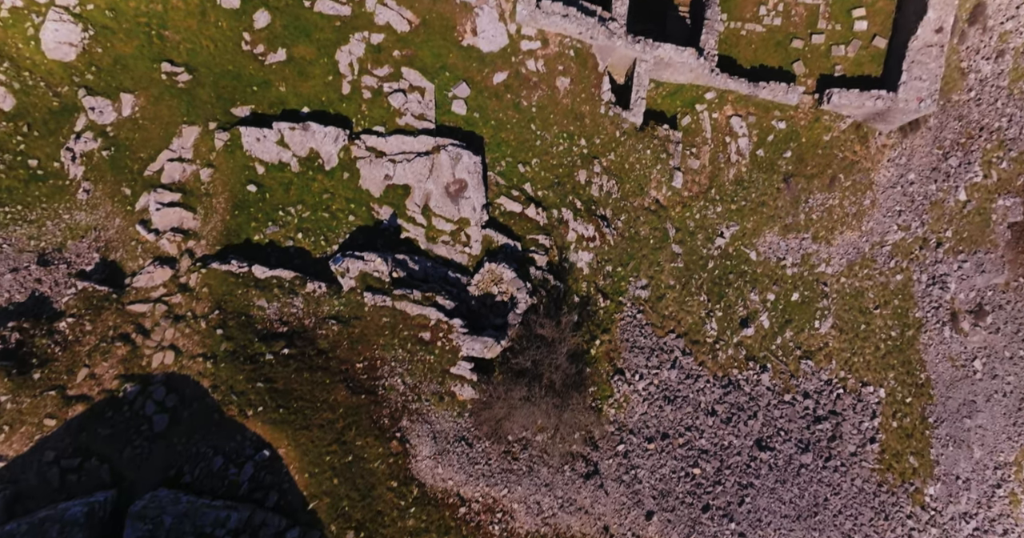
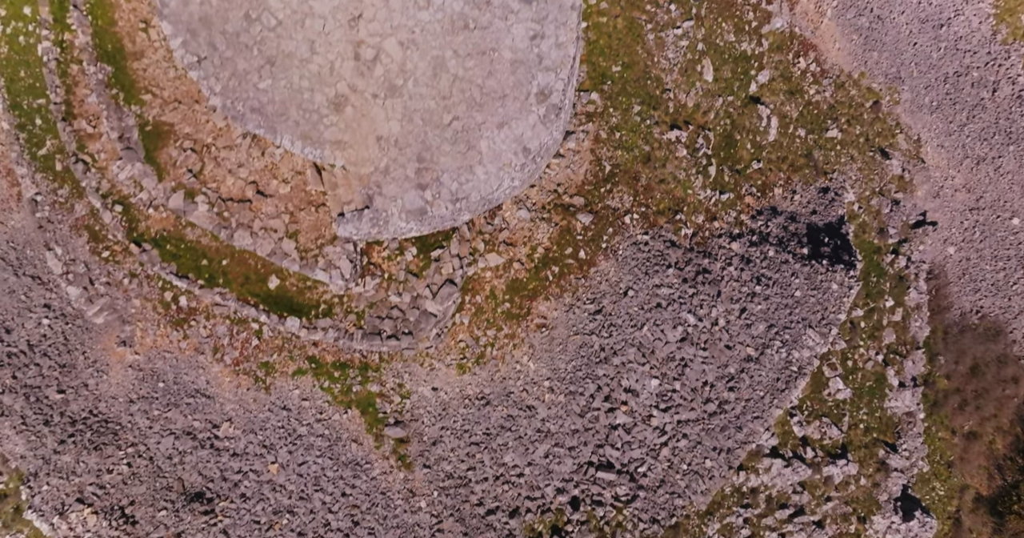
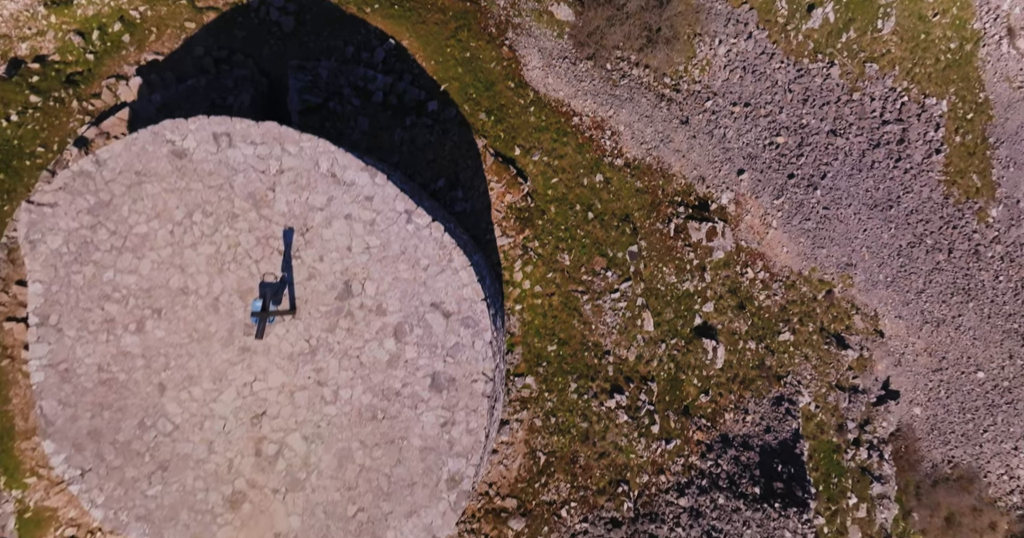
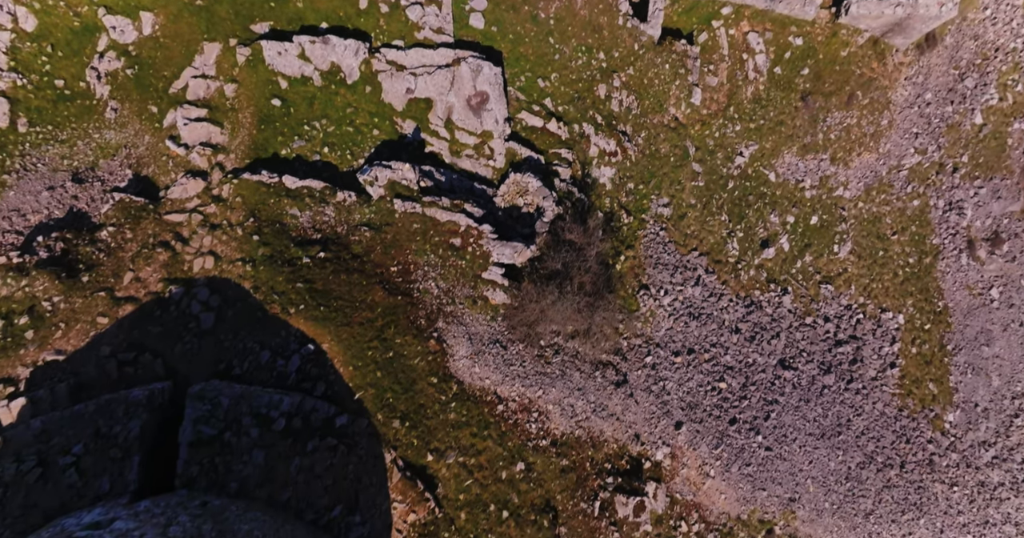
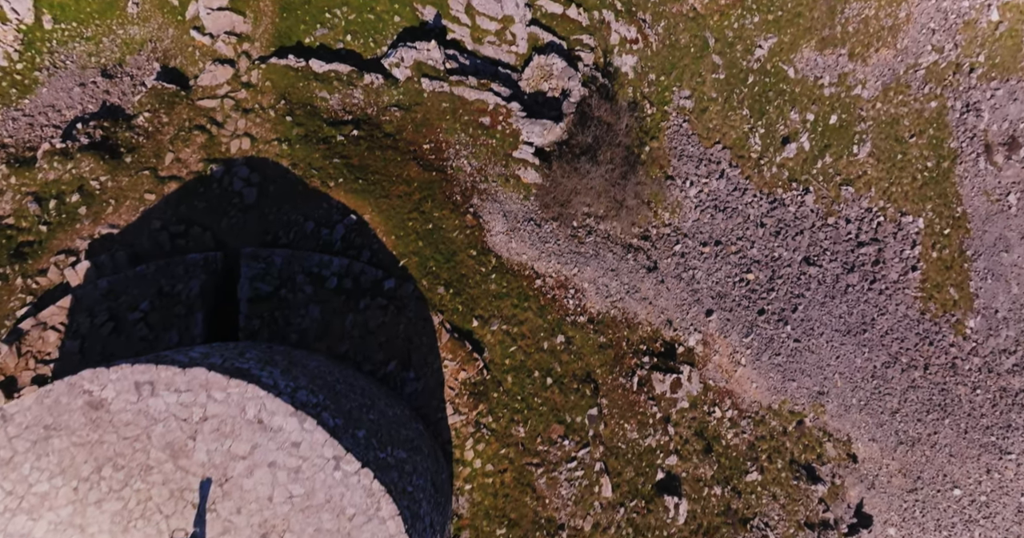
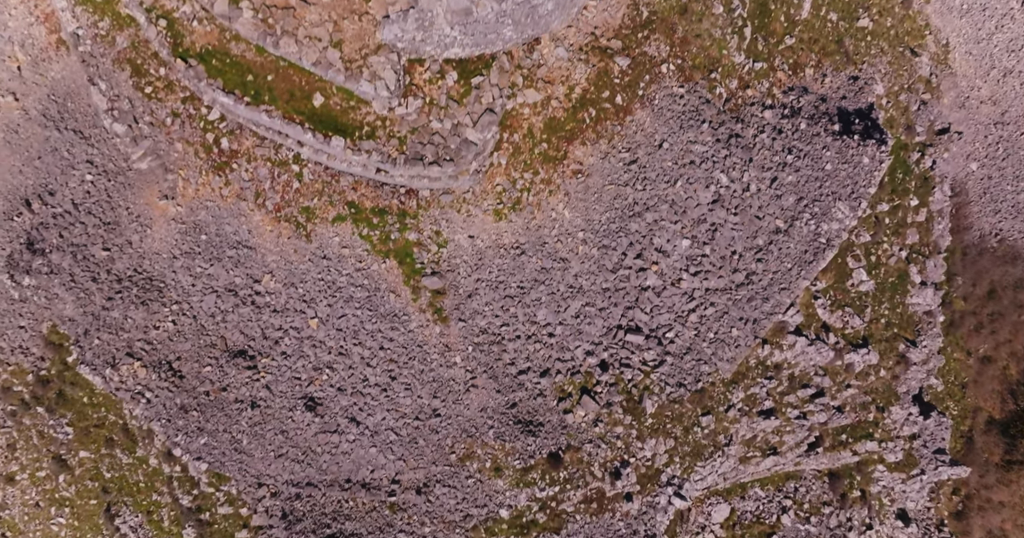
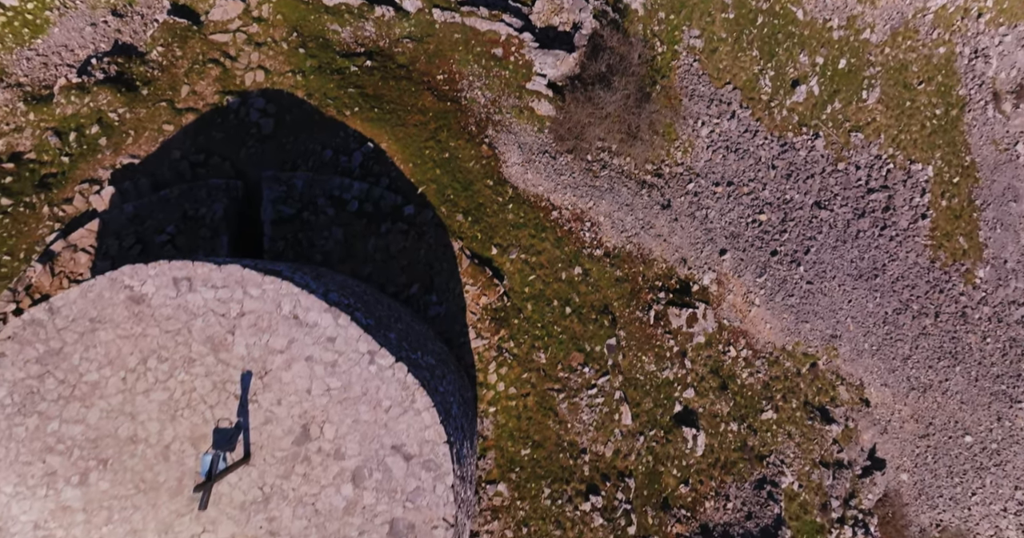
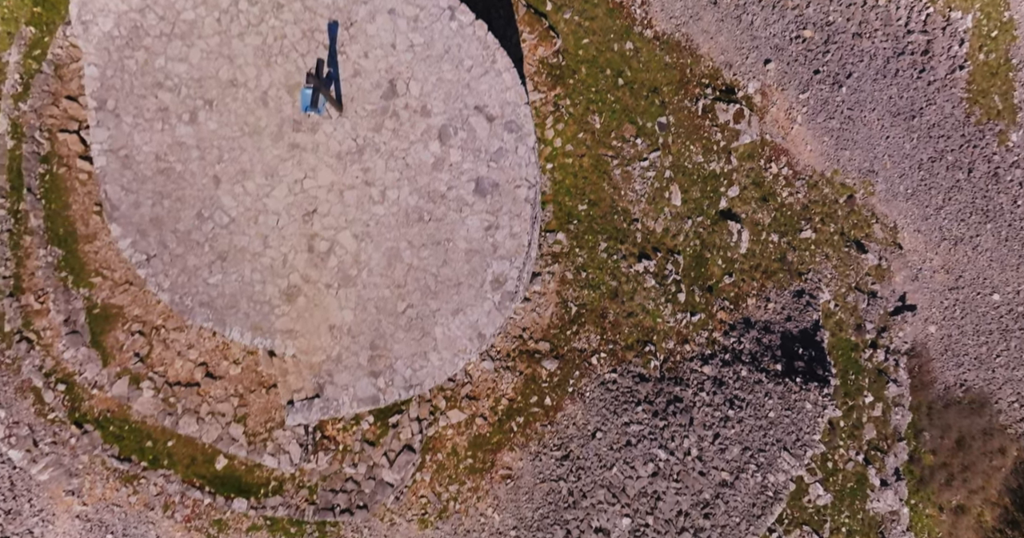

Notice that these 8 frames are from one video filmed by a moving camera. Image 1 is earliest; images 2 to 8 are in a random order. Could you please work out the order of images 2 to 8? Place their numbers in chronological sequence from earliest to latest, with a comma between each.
4, 5, 7, 3, 8, 2, 6
